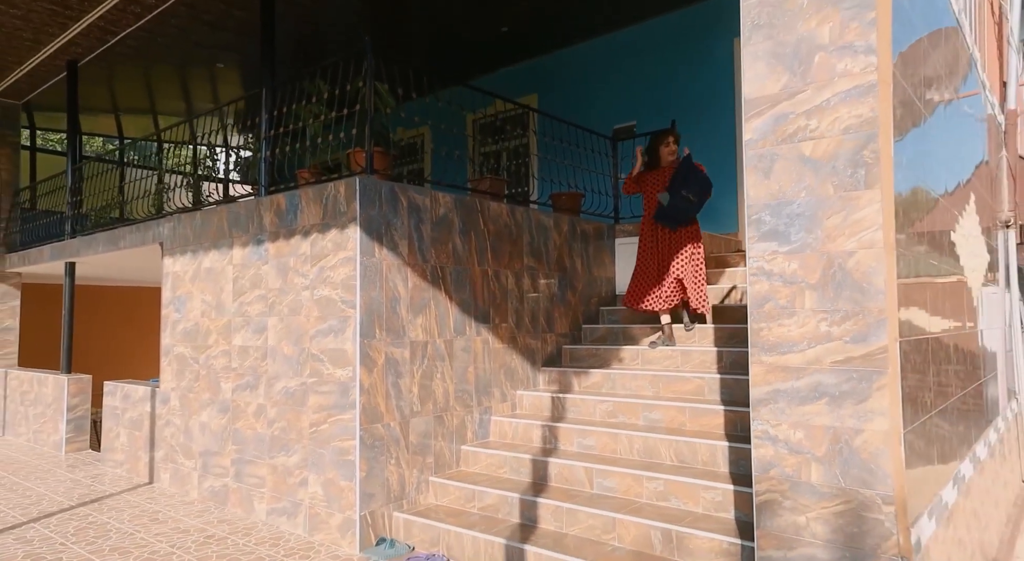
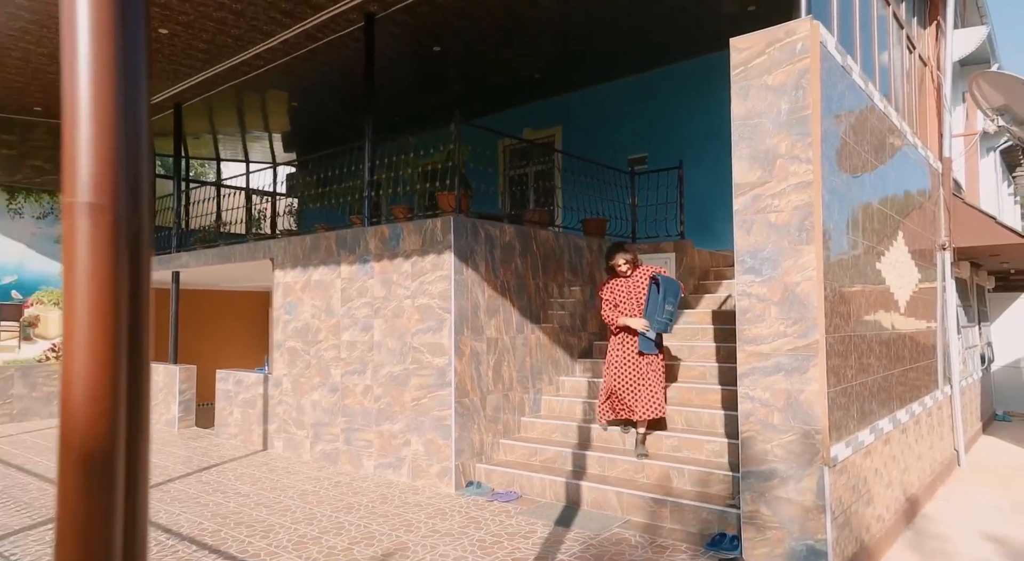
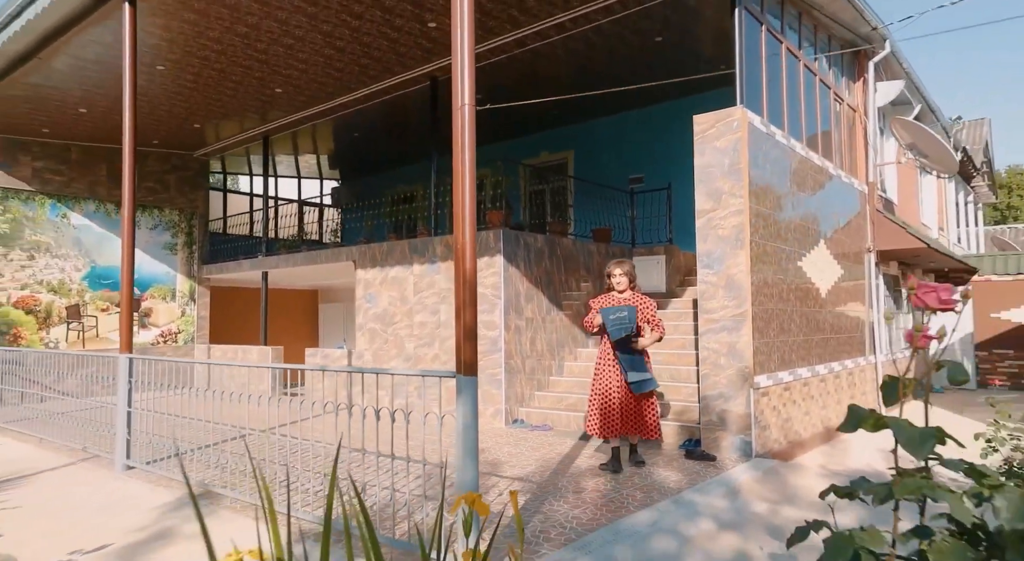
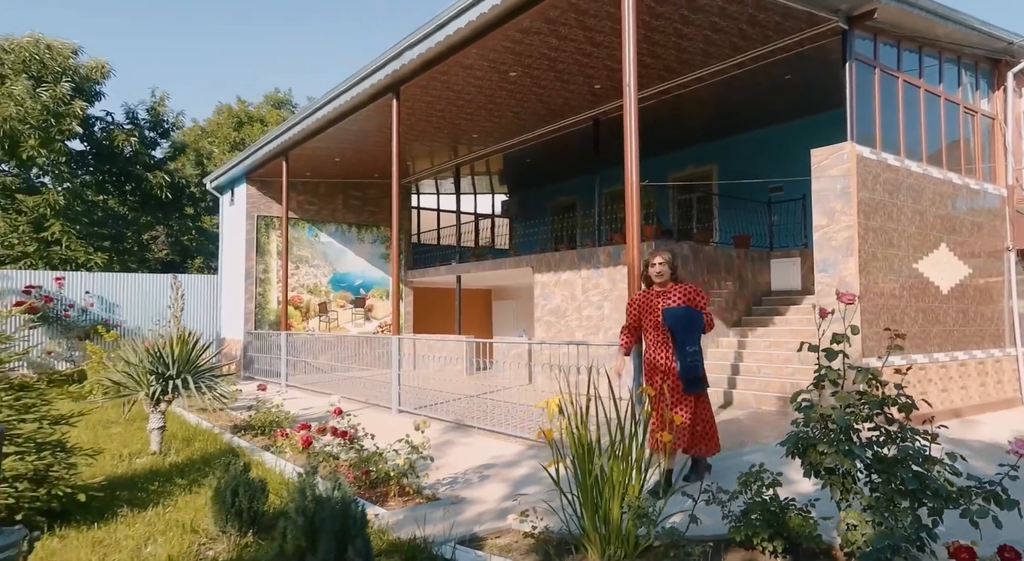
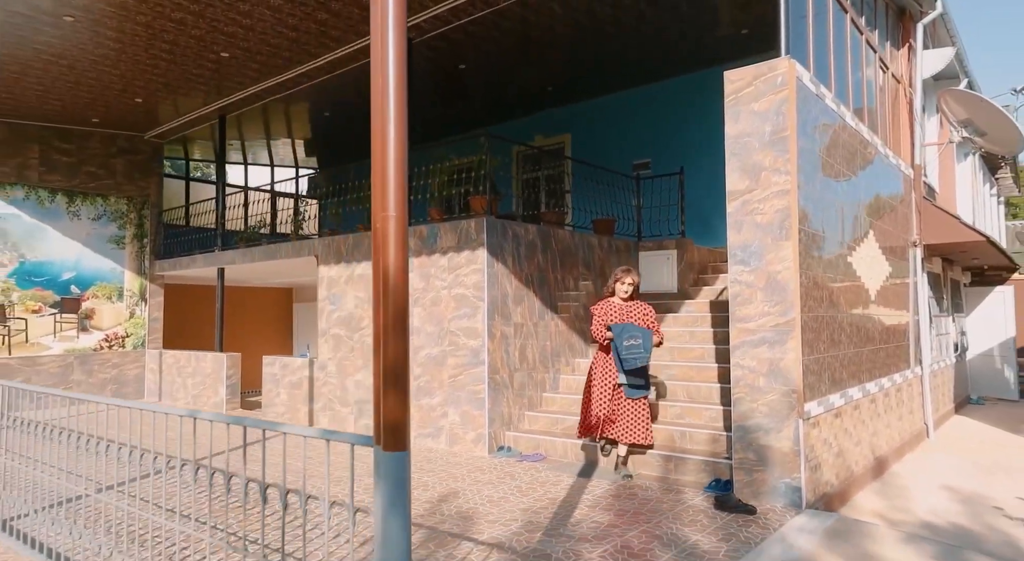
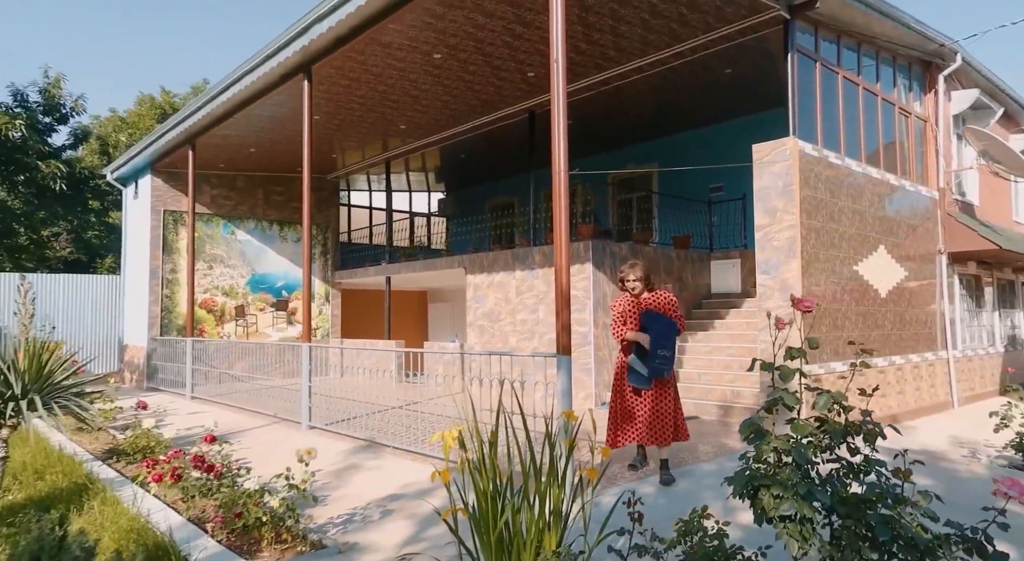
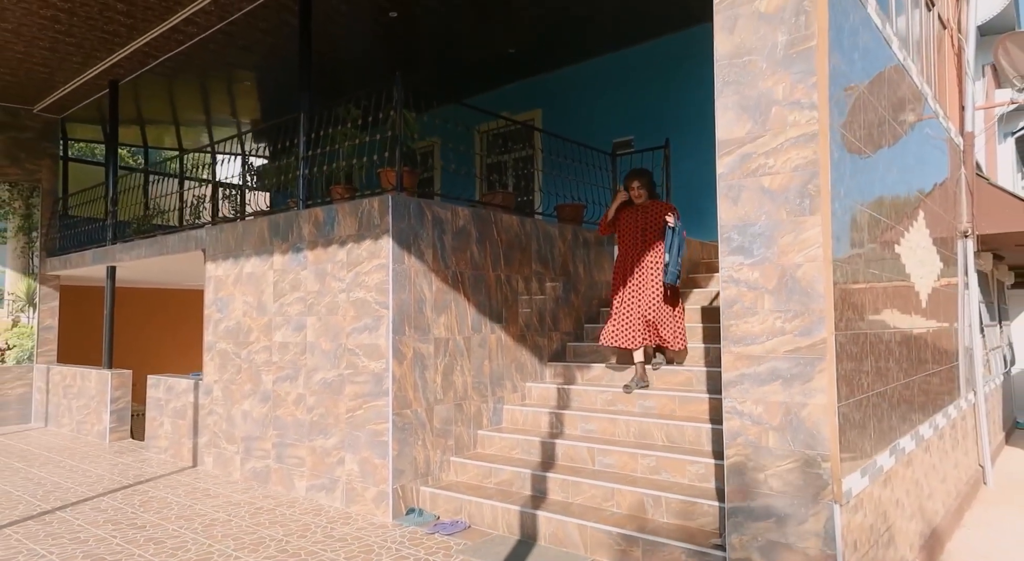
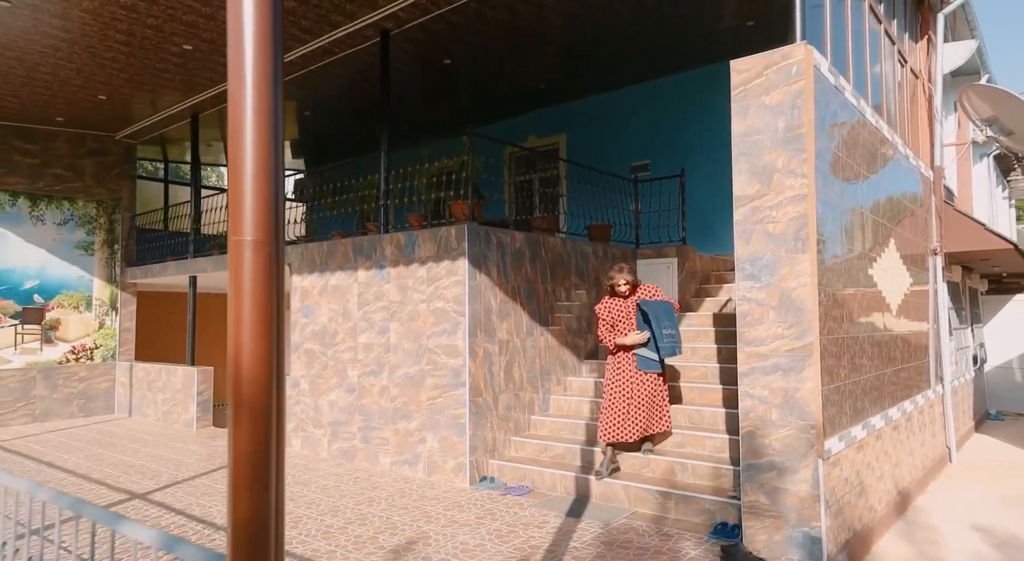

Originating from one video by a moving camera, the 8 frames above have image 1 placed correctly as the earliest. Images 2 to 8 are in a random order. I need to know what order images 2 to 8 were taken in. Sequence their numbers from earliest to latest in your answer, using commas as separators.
7, 2, 8, 5, 3, 6, 4
